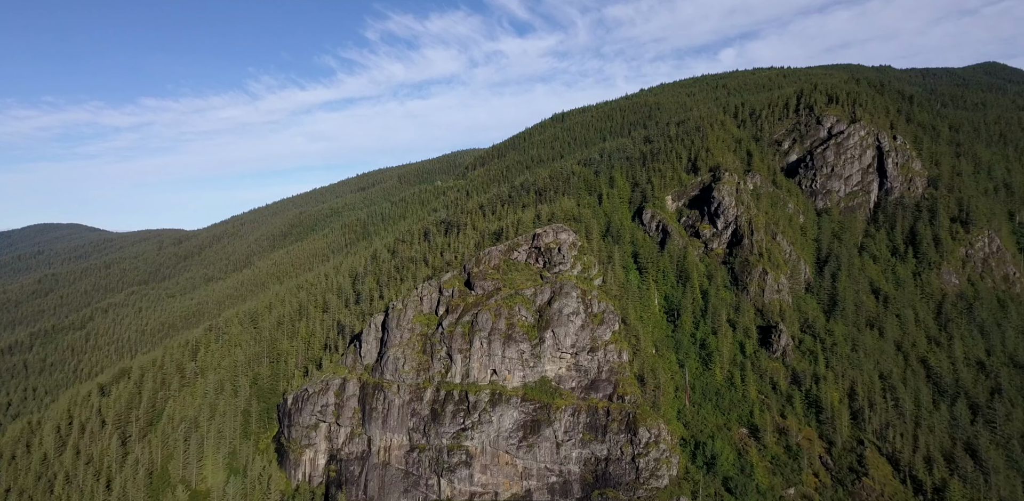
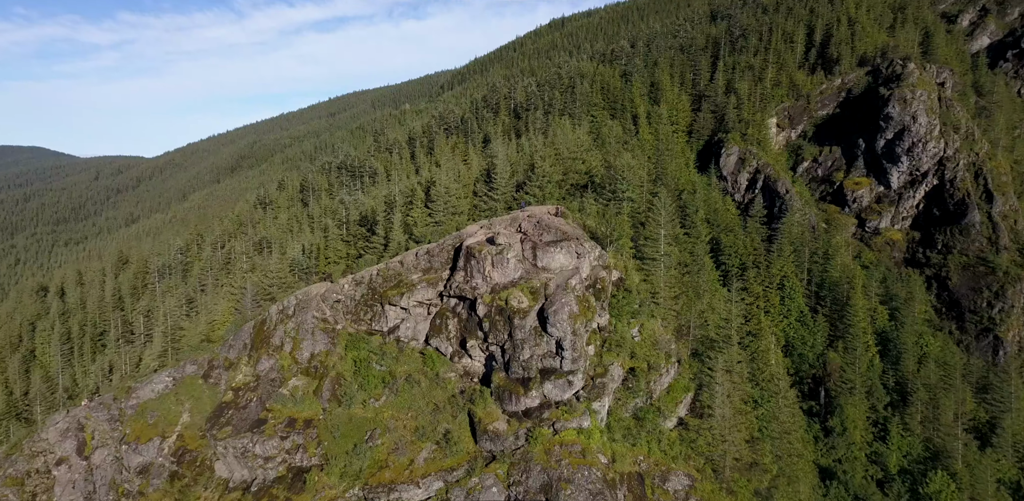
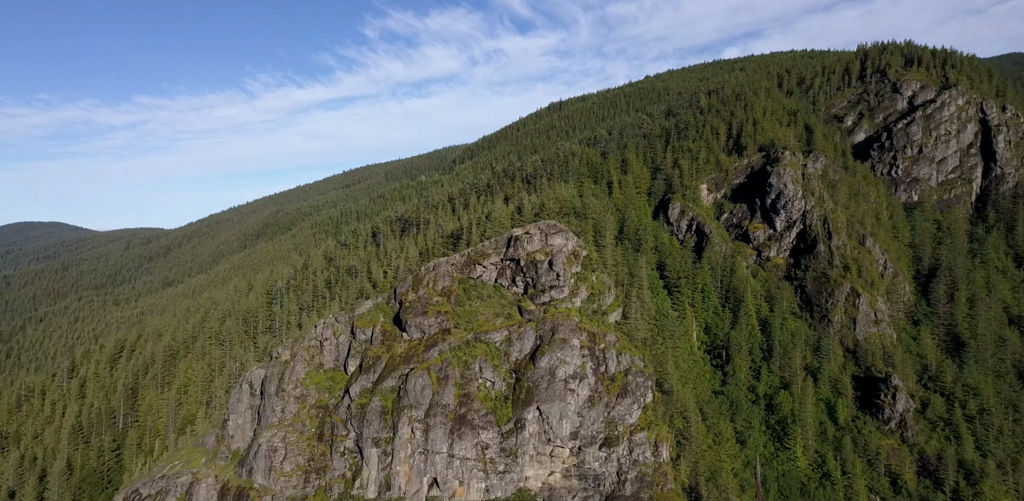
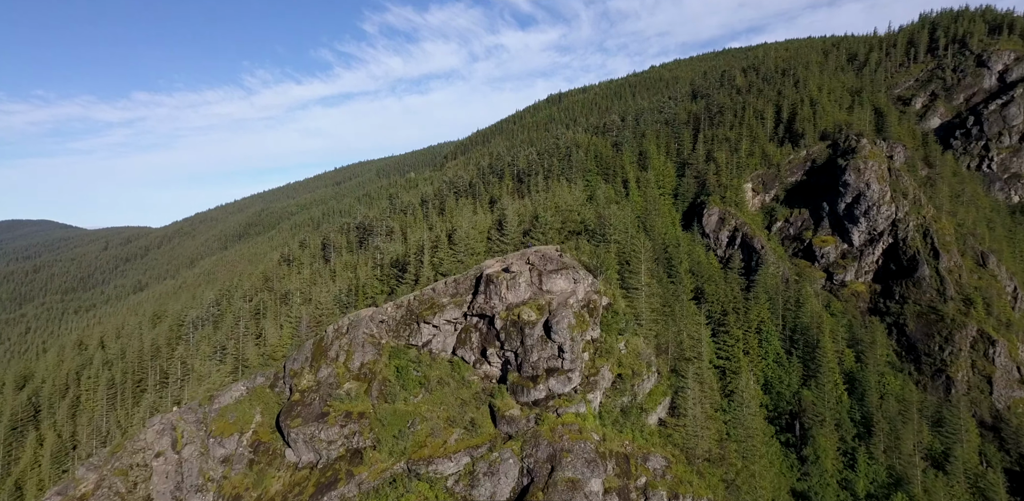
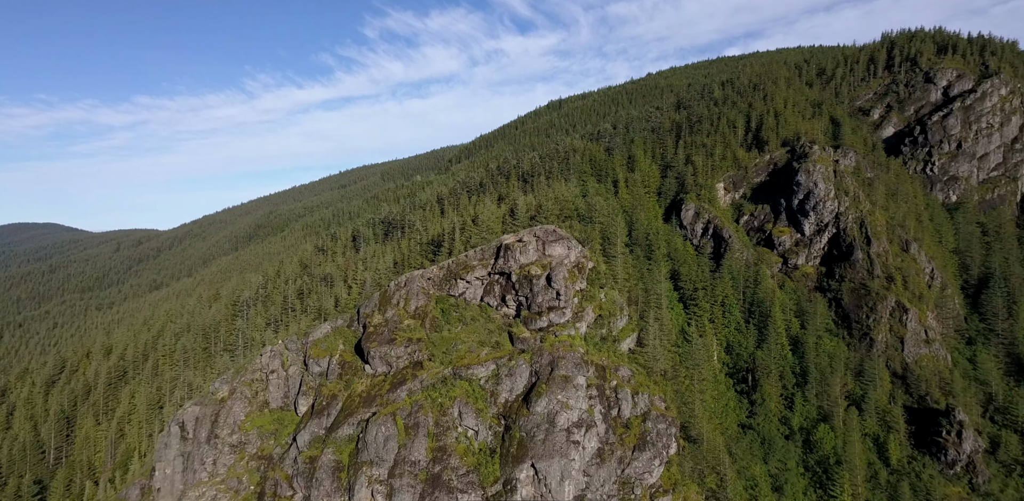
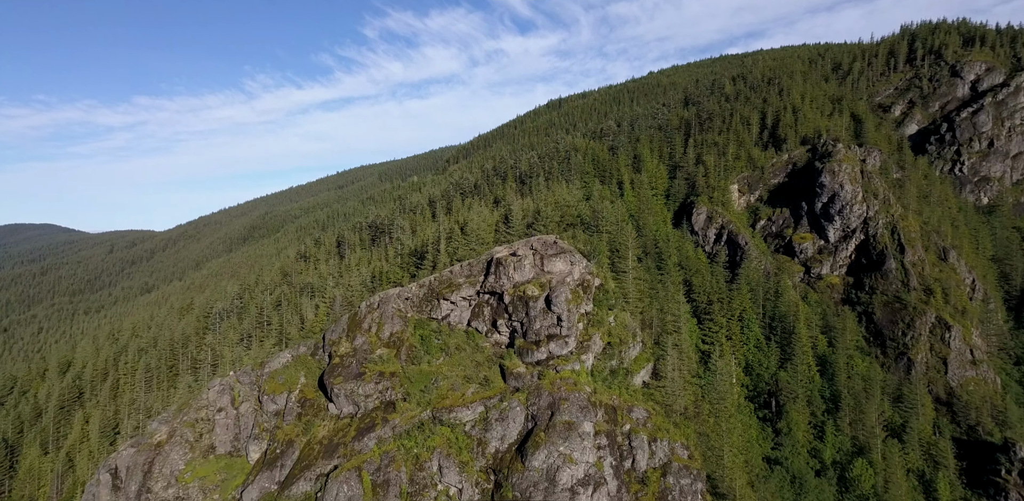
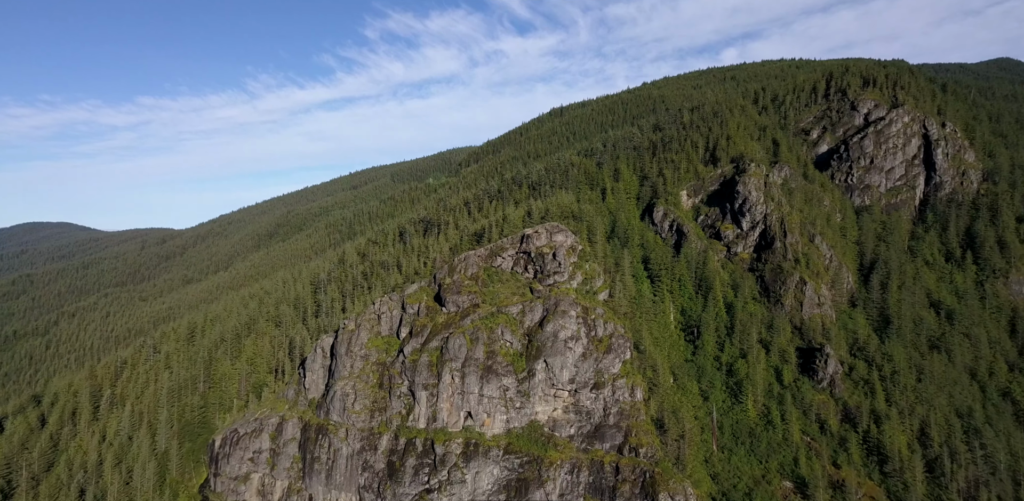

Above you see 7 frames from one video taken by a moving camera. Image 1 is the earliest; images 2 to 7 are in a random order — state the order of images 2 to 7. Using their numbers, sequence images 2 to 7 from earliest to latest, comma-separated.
7, 3, 5, 6, 4, 2
